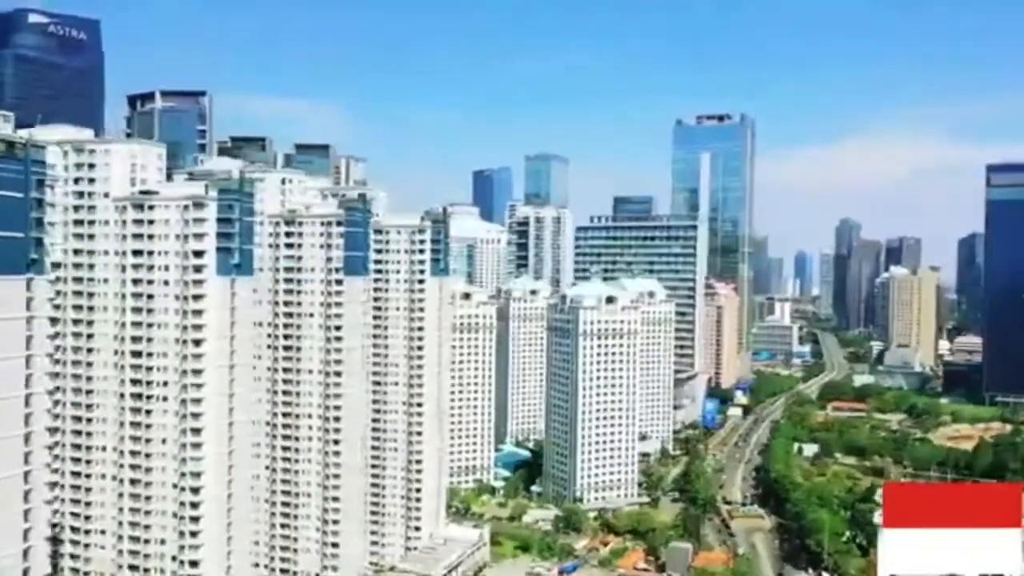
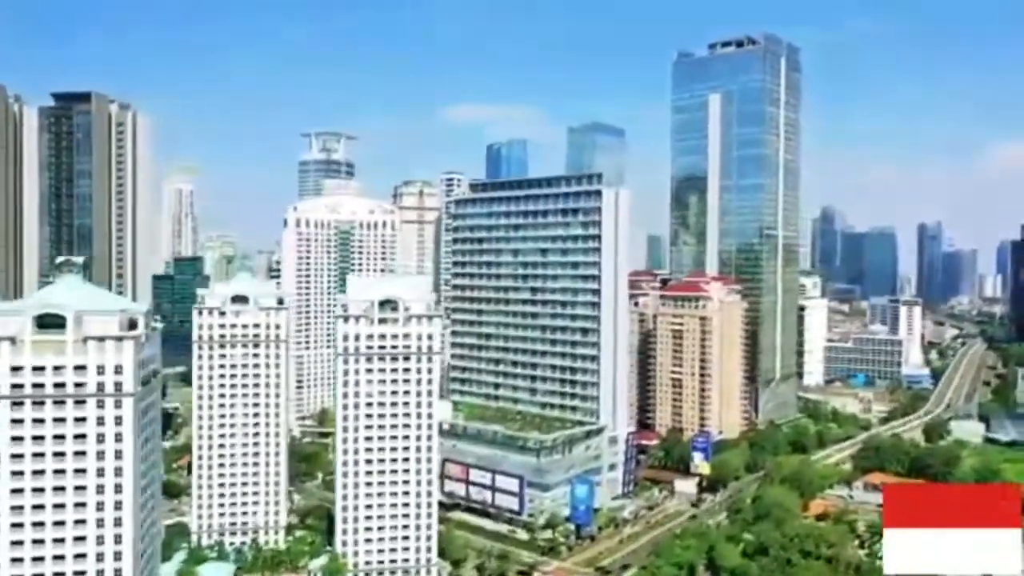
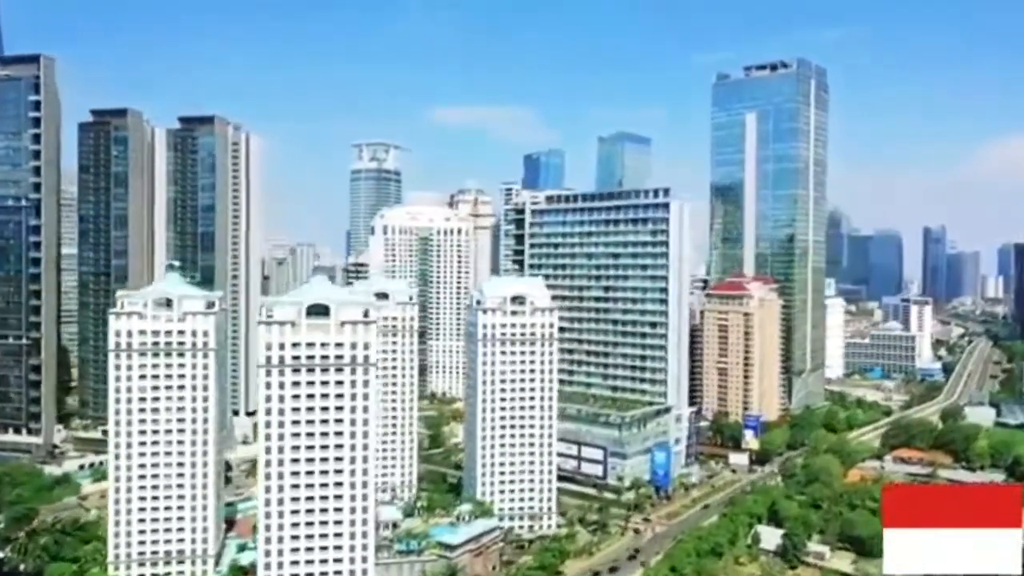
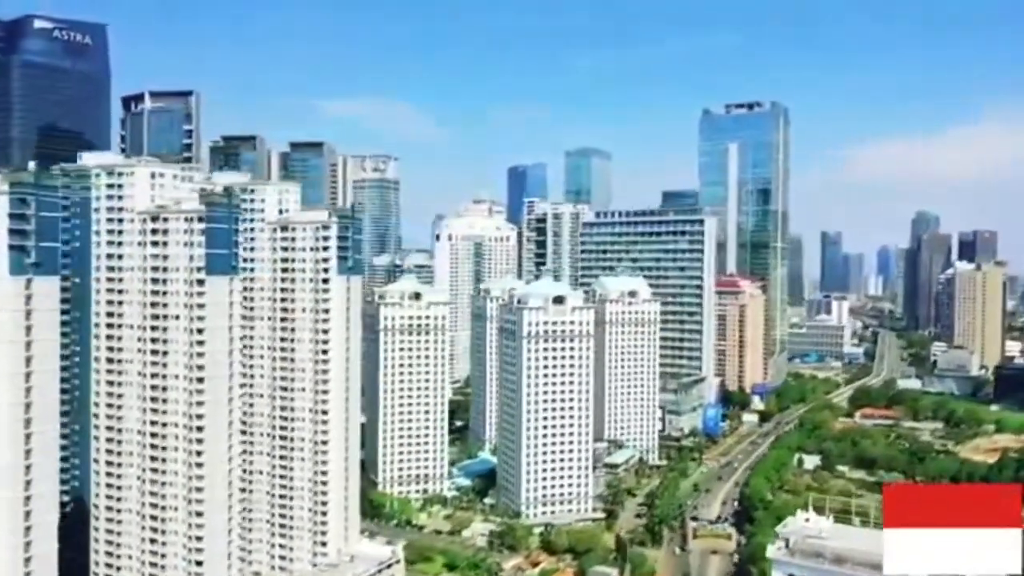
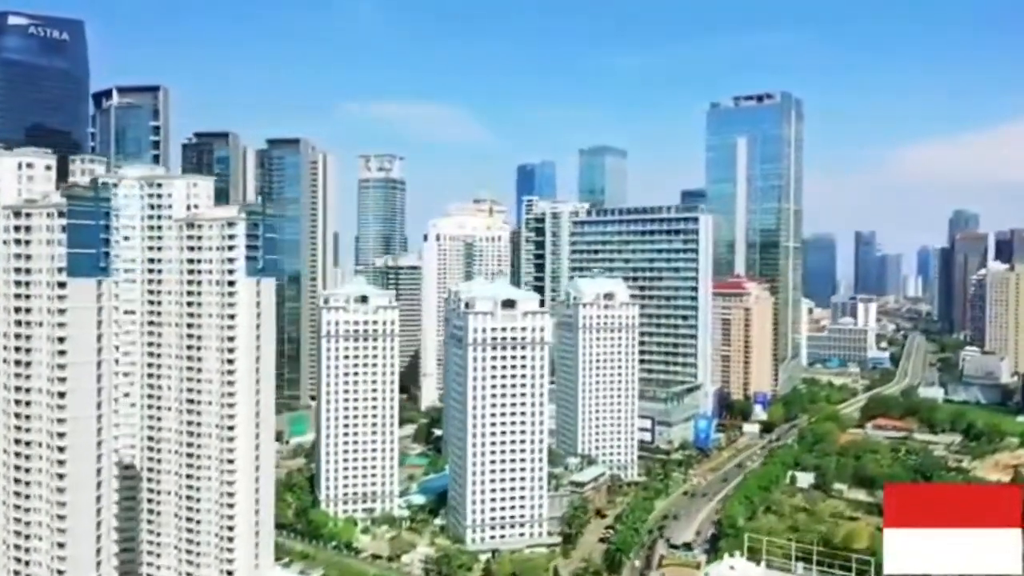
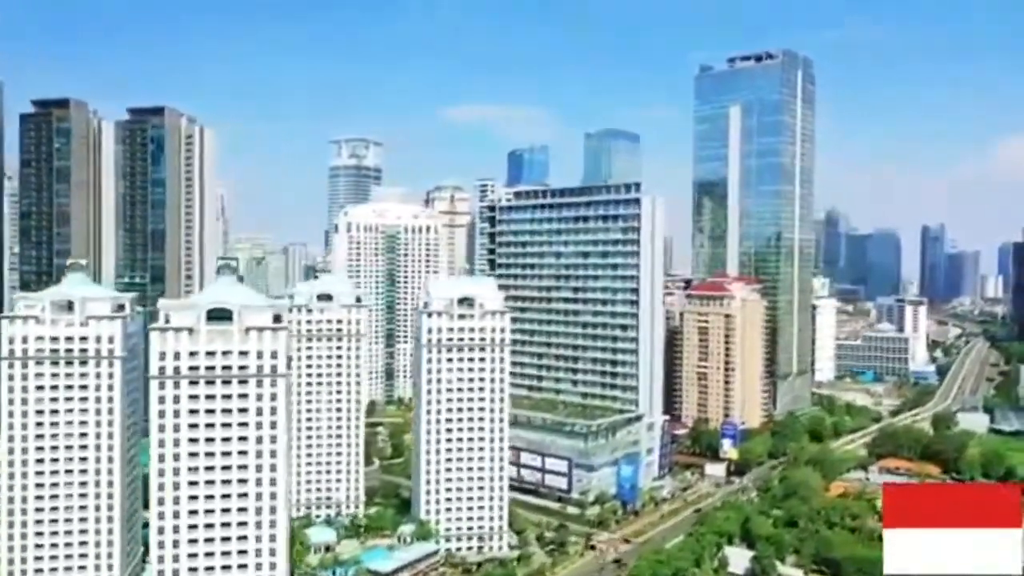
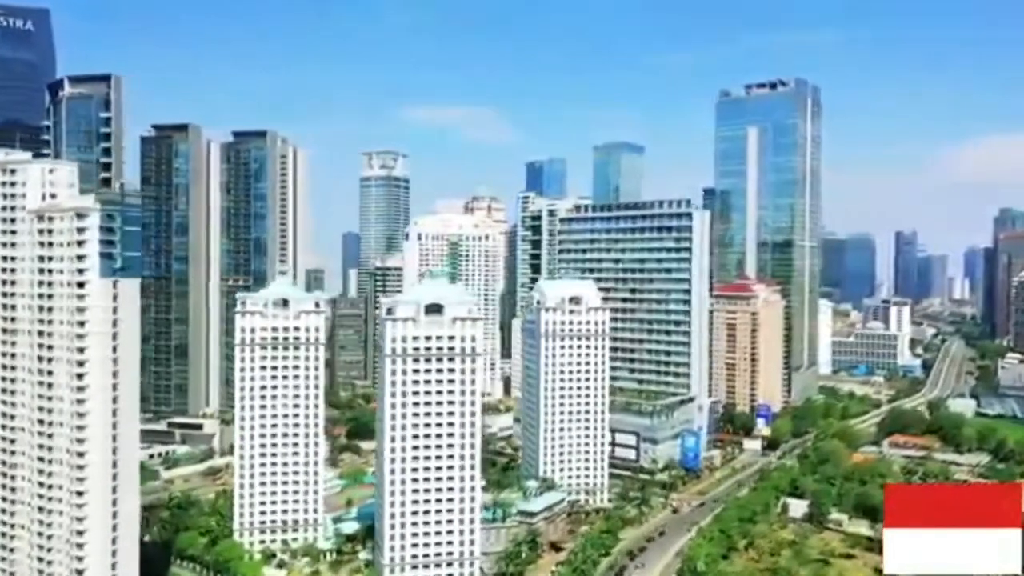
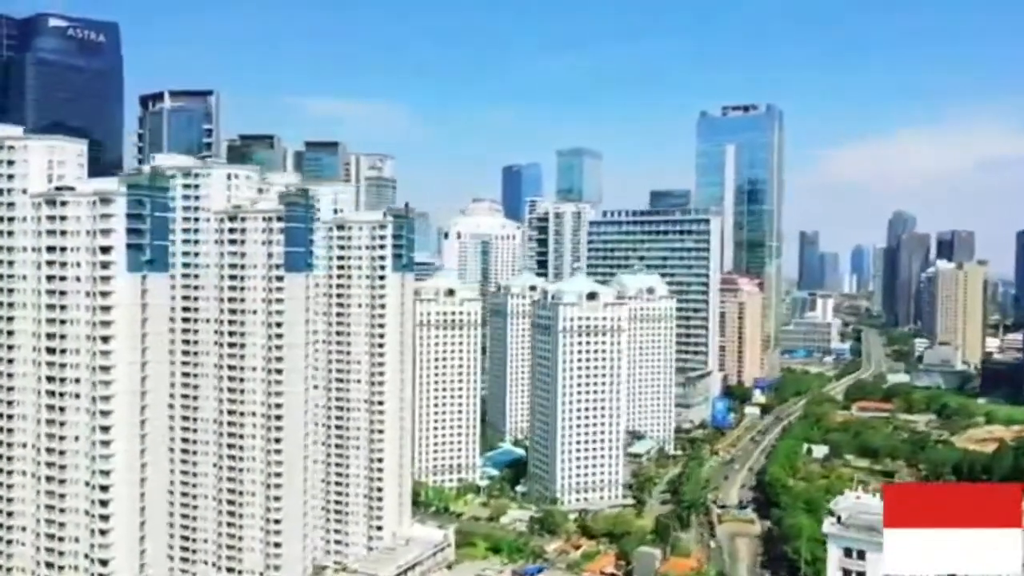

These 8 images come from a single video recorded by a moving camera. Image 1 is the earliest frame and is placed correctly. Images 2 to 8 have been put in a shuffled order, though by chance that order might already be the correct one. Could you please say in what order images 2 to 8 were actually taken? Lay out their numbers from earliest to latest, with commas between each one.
8, 4, 5, 7, 3, 6, 2
